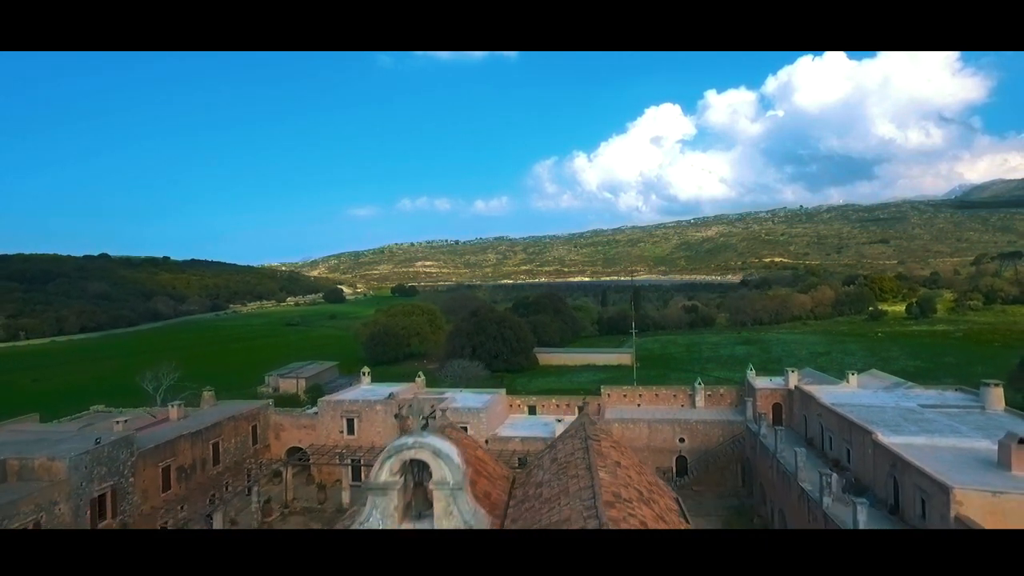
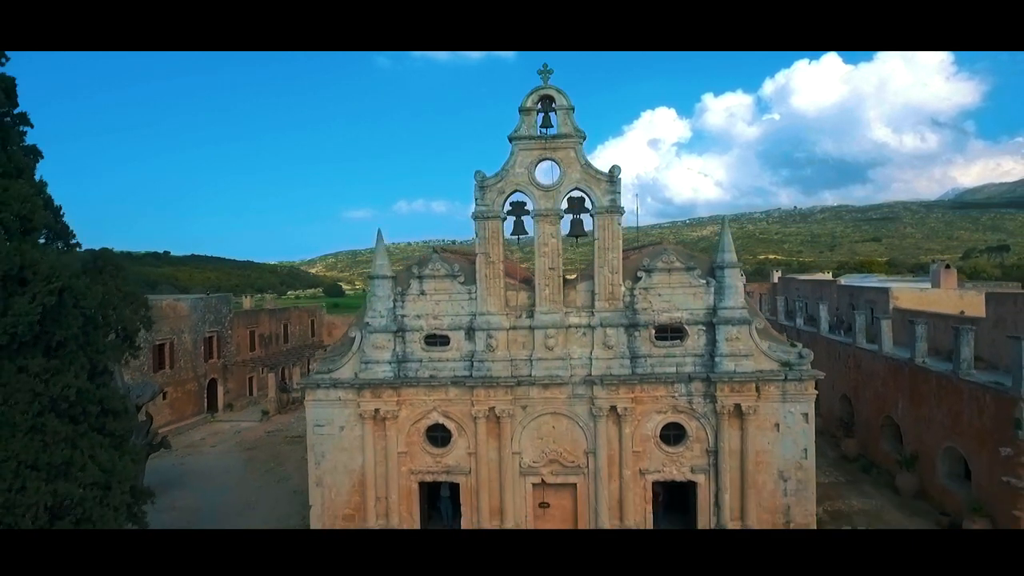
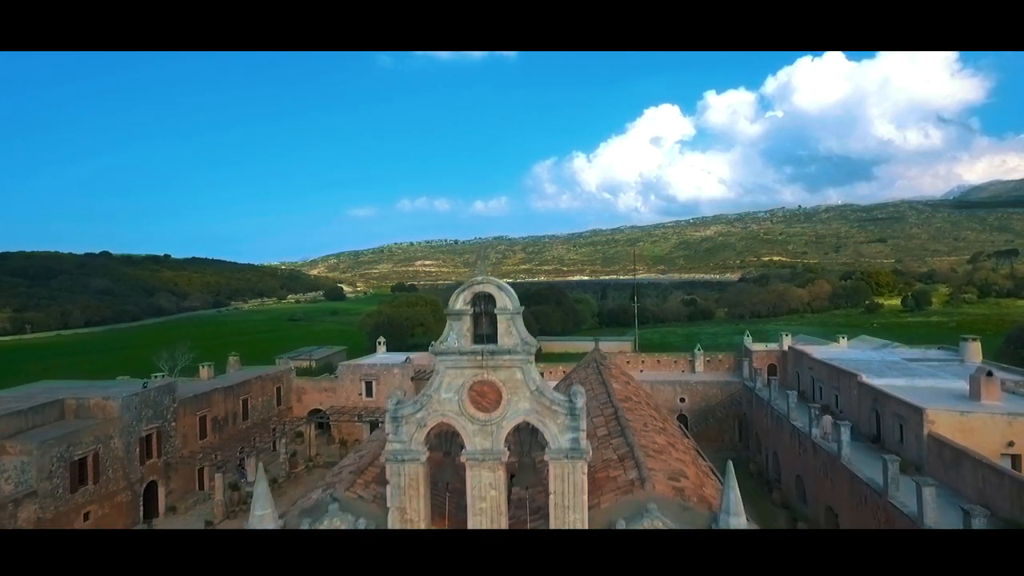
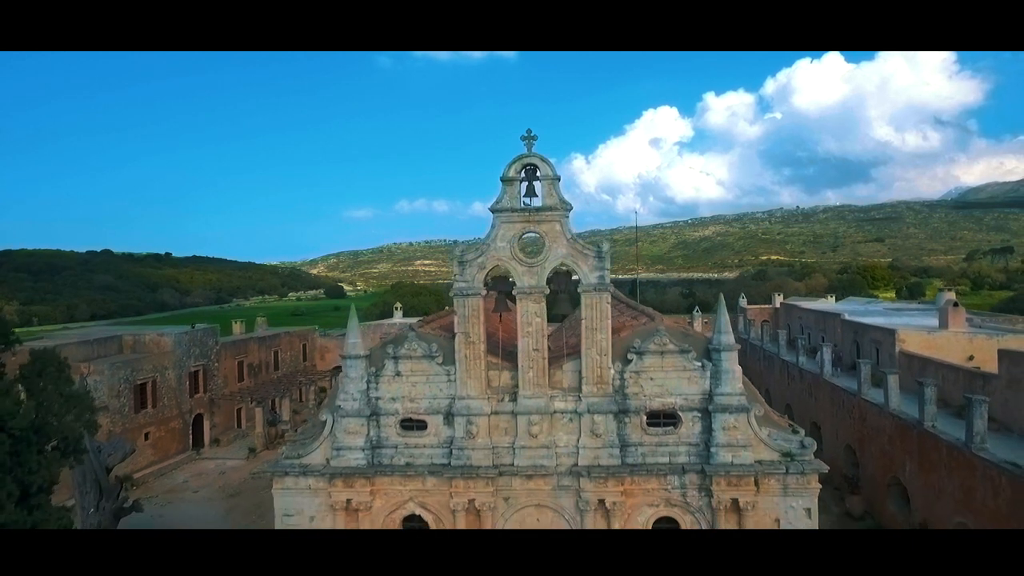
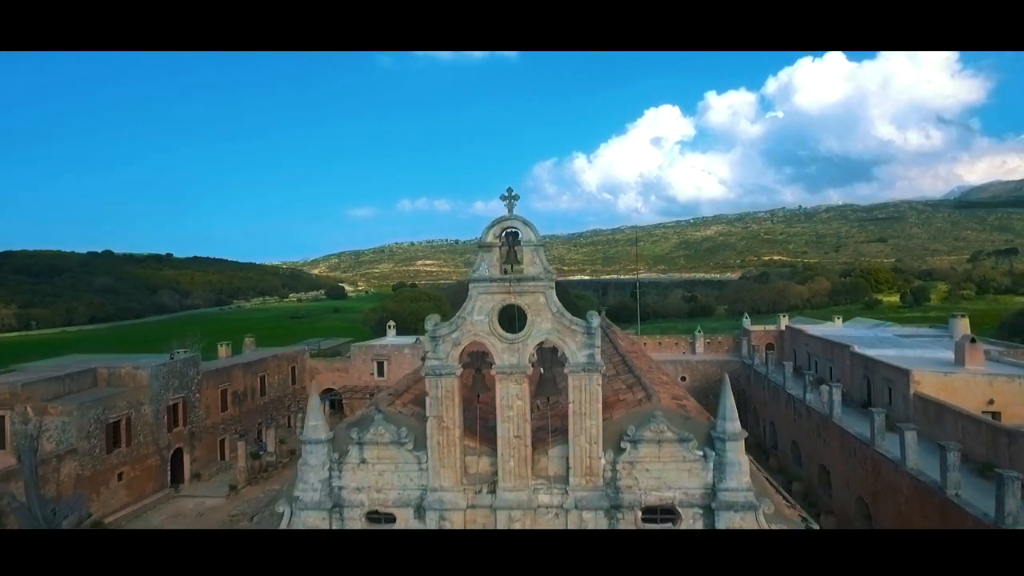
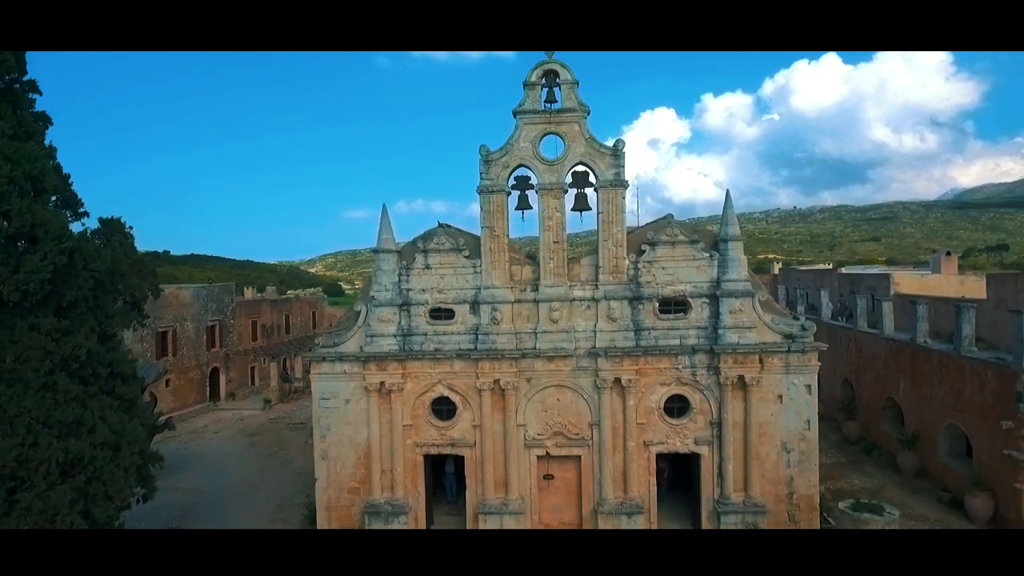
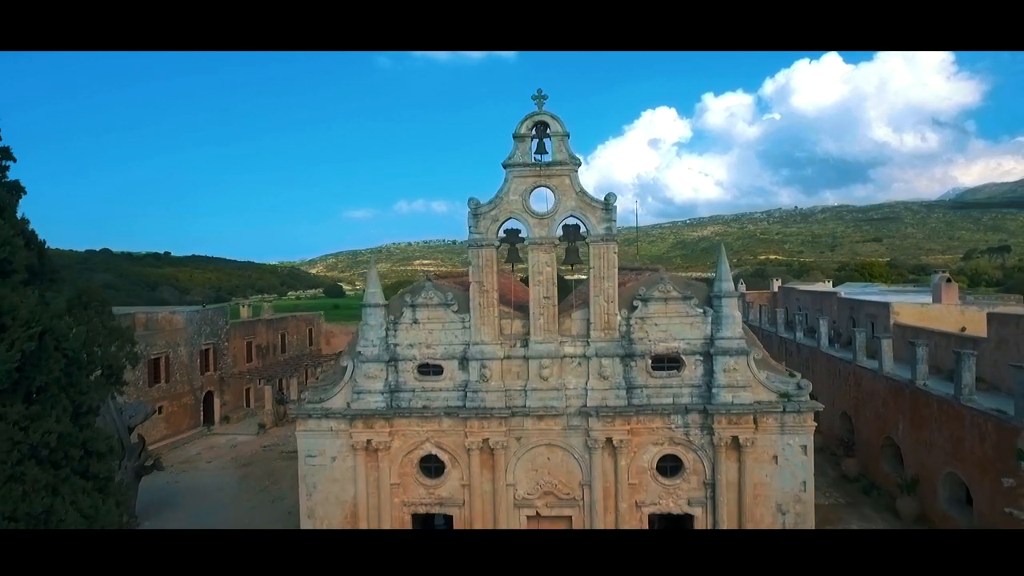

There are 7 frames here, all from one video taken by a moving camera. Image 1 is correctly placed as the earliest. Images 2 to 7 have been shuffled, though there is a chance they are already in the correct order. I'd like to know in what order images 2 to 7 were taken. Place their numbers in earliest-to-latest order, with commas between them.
3, 5, 4, 7, 2, 6
